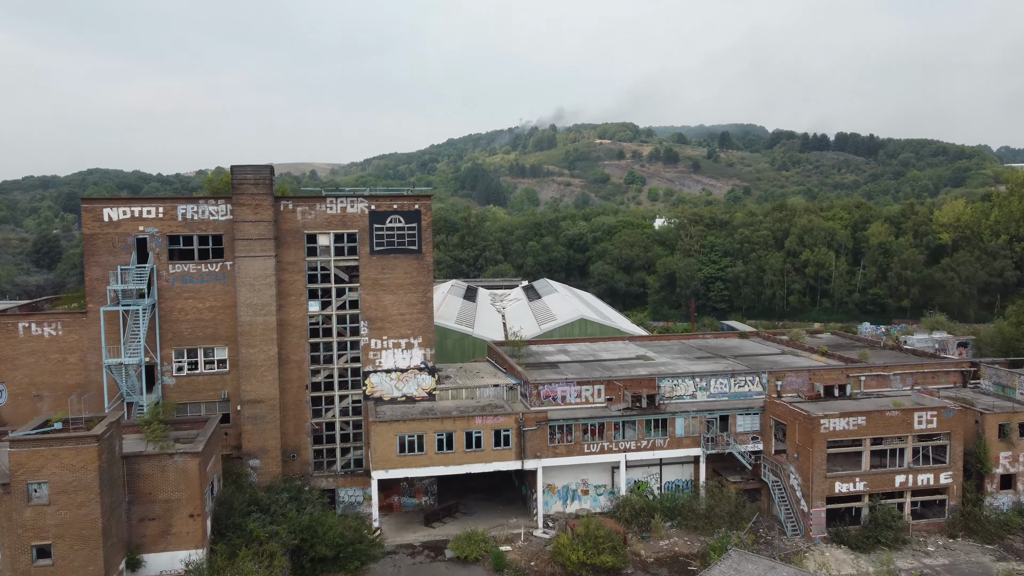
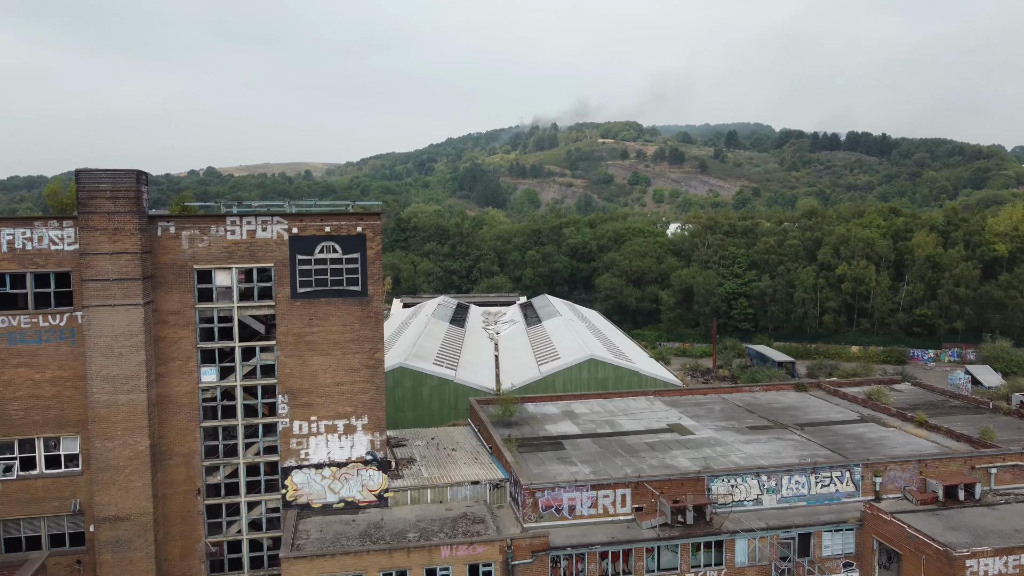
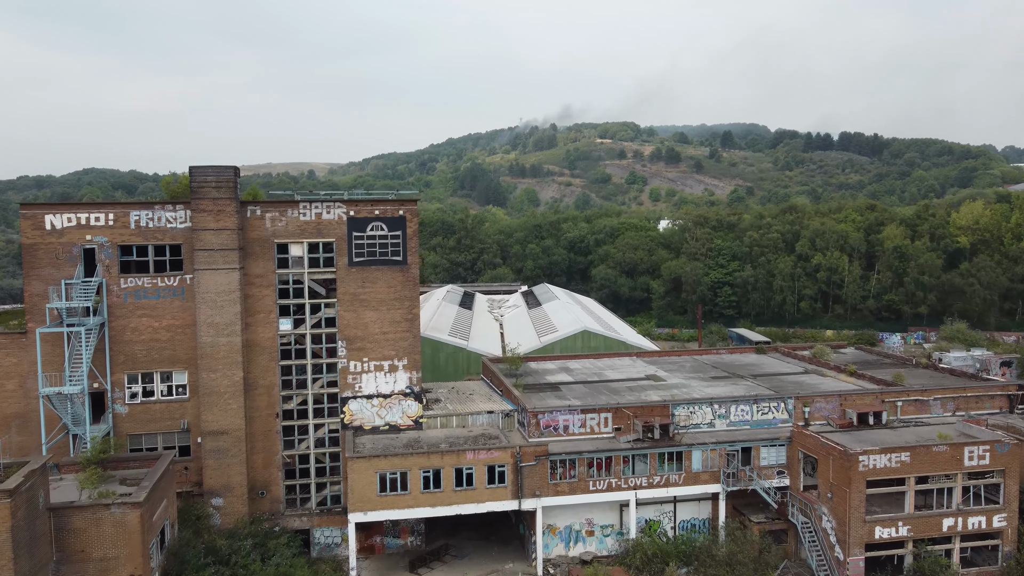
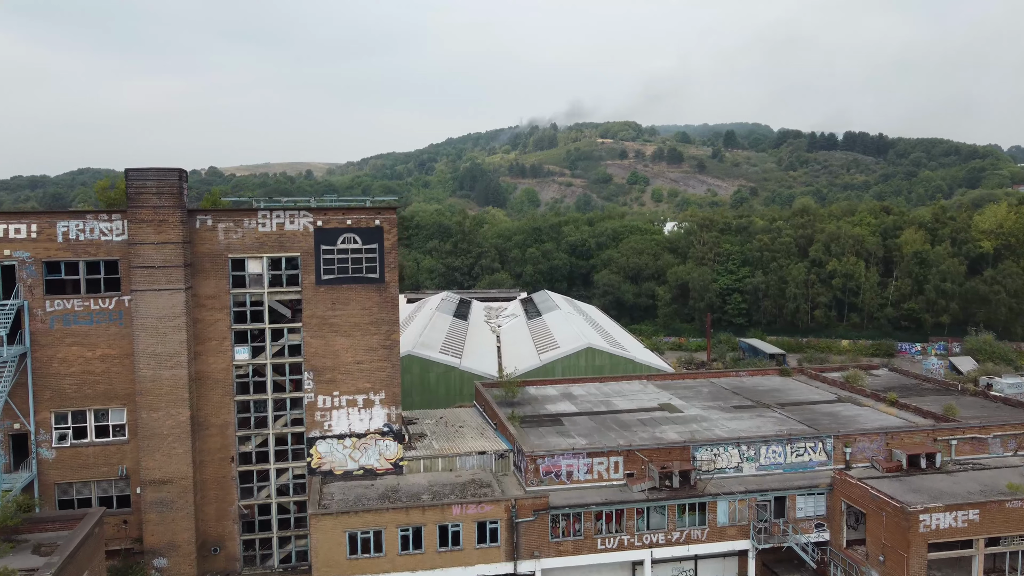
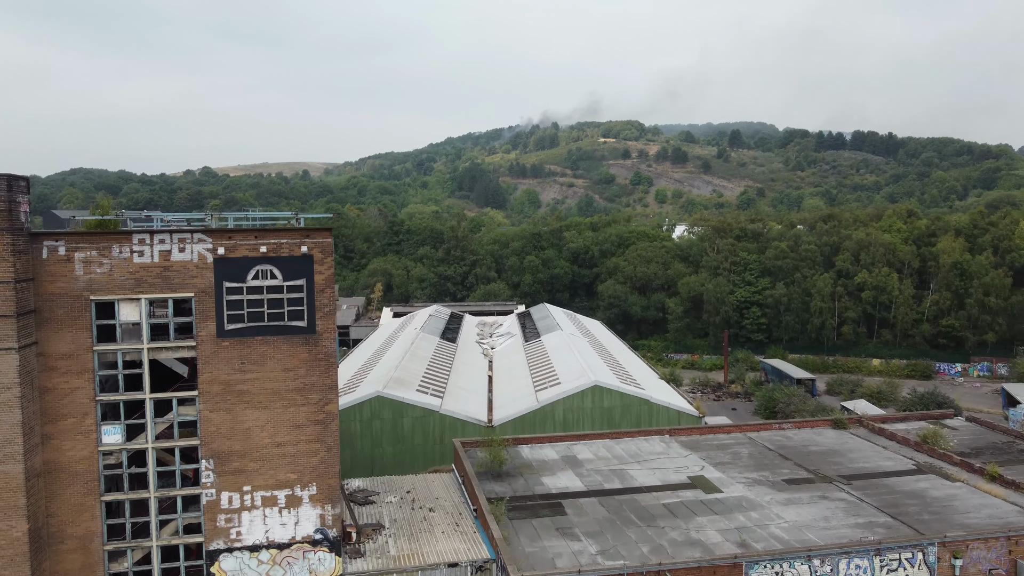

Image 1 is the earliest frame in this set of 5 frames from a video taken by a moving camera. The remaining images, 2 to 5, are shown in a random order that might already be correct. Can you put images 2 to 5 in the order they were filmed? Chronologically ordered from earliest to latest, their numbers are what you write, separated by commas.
3, 4, 2, 5
